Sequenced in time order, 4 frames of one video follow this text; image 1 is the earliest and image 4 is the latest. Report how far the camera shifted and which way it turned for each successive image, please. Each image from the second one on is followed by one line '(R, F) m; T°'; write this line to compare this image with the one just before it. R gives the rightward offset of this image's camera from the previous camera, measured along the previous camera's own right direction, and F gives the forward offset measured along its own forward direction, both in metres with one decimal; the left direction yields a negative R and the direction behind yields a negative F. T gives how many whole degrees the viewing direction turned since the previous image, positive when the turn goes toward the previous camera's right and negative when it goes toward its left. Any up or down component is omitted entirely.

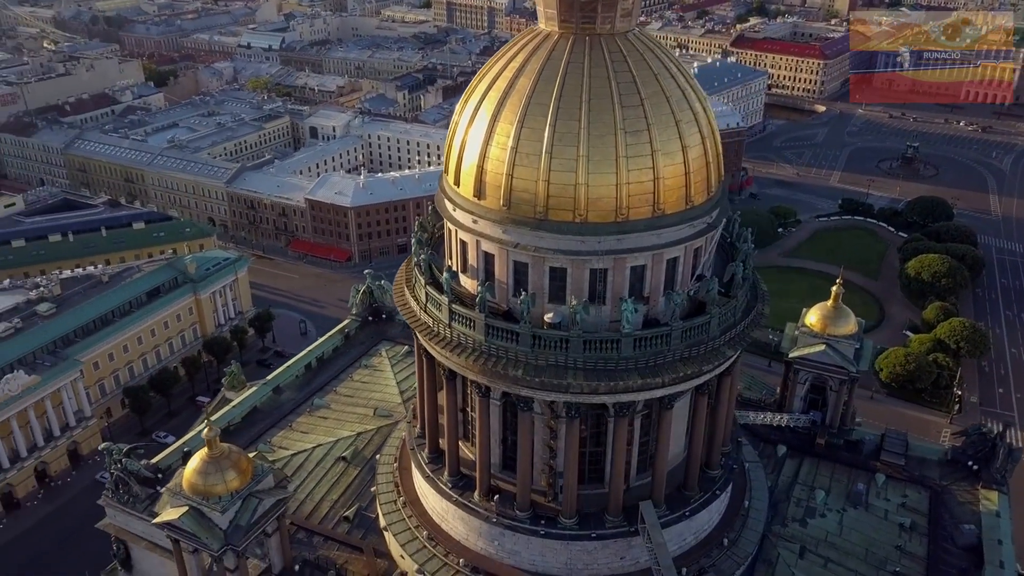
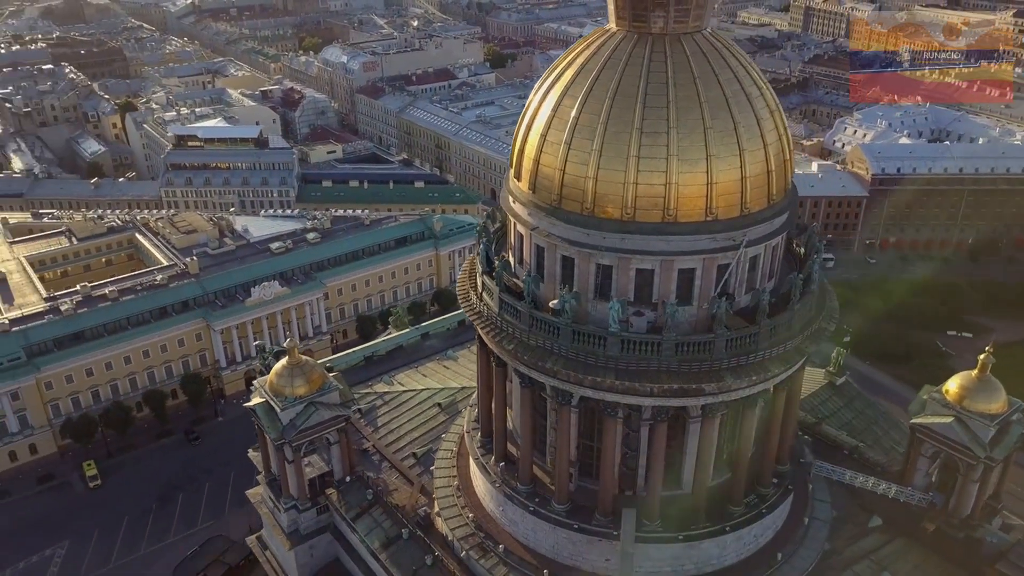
(+11.6, +0.9) m; -23°
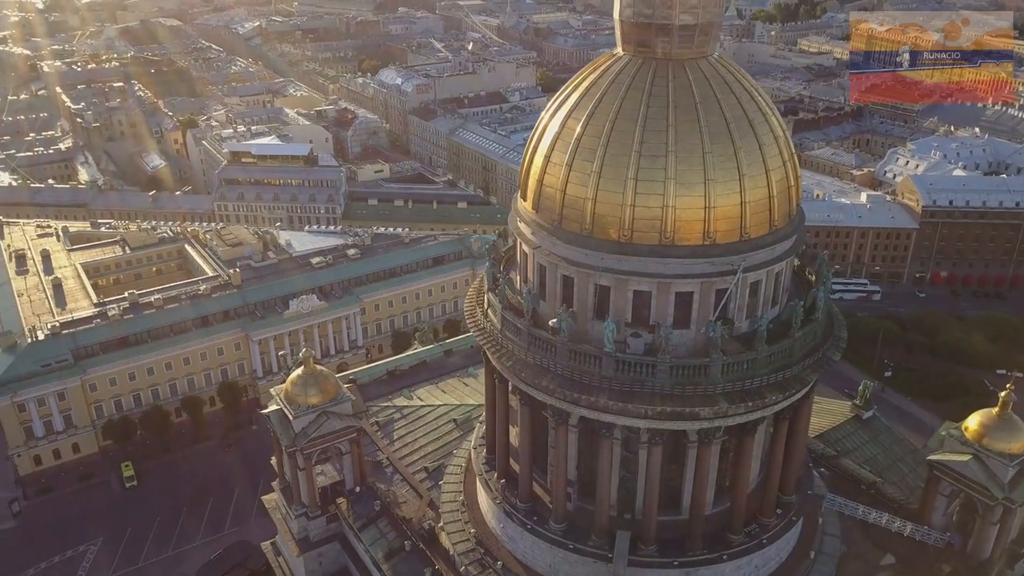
(+2.0, -0.4) m; -4°
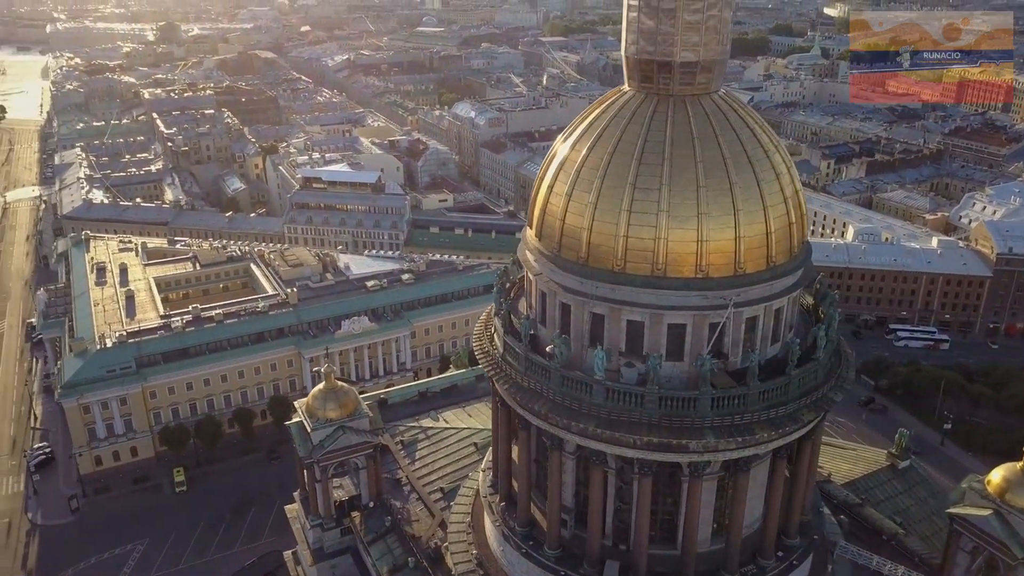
(+3.0, -0.6) m; -6°
